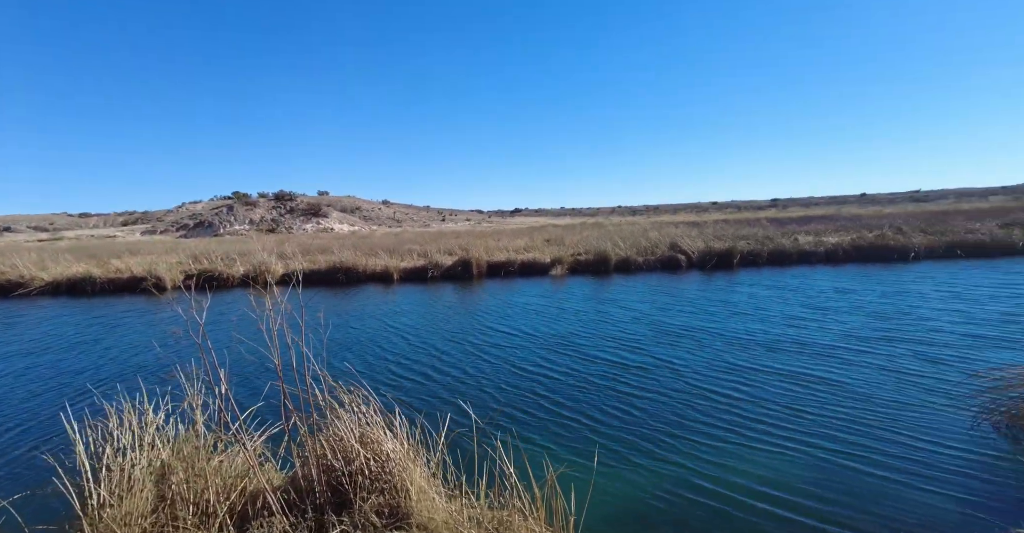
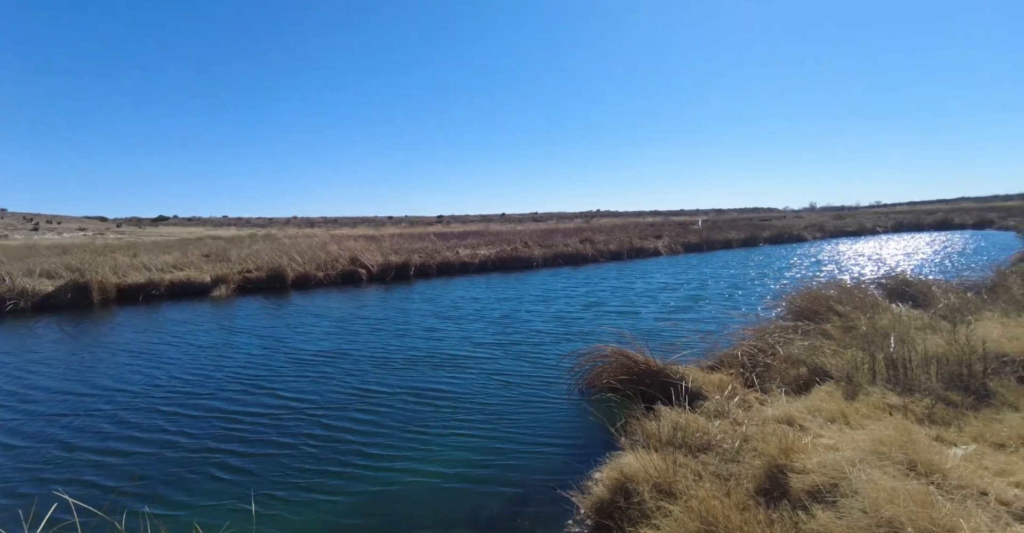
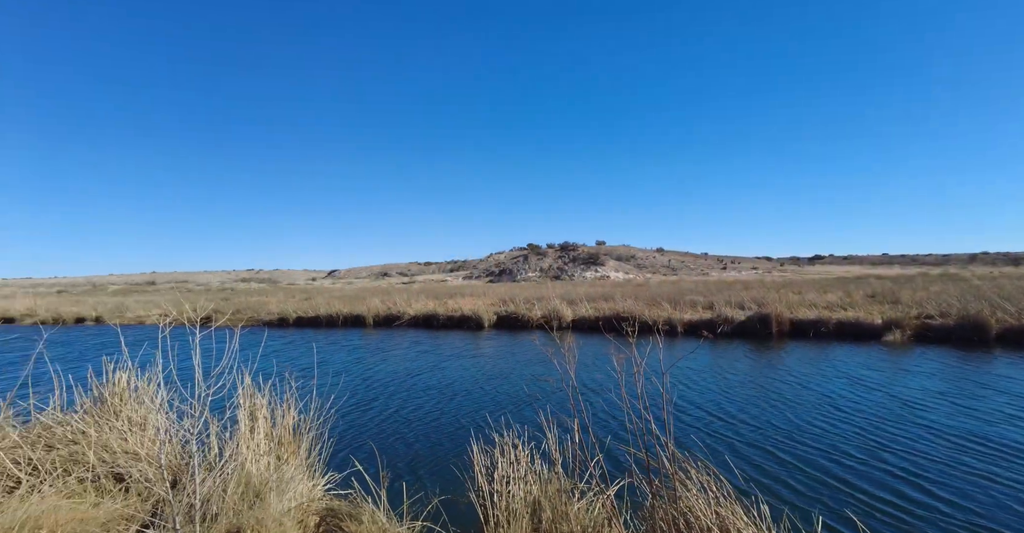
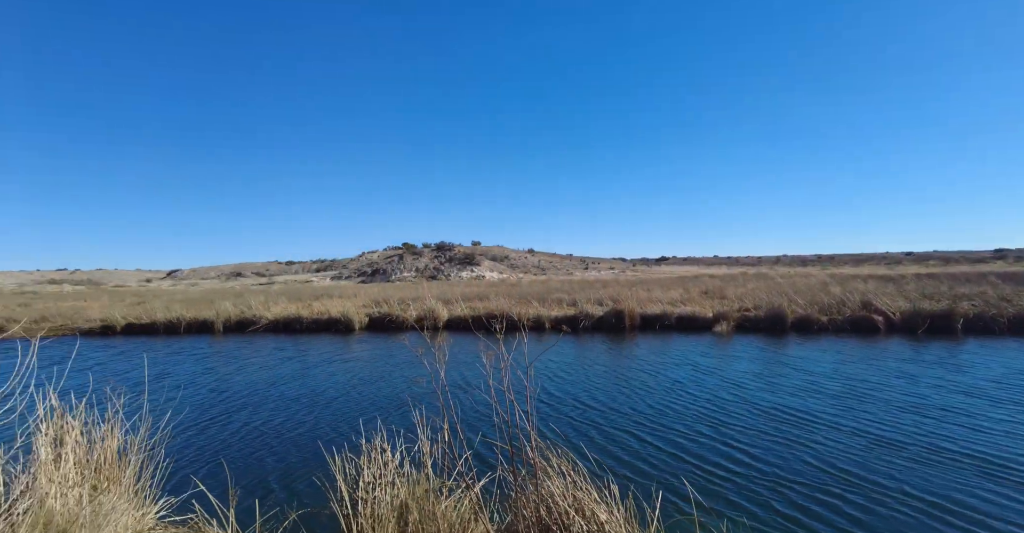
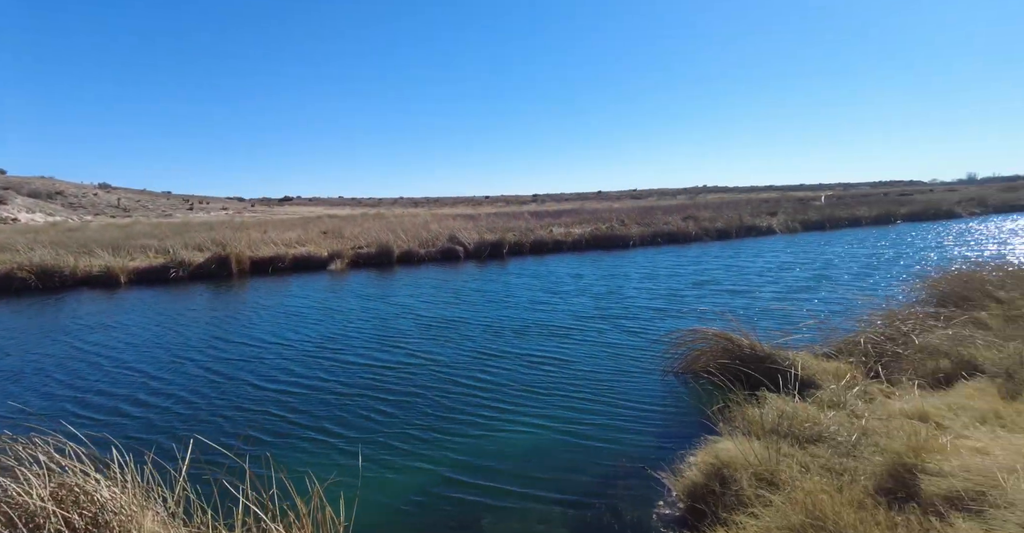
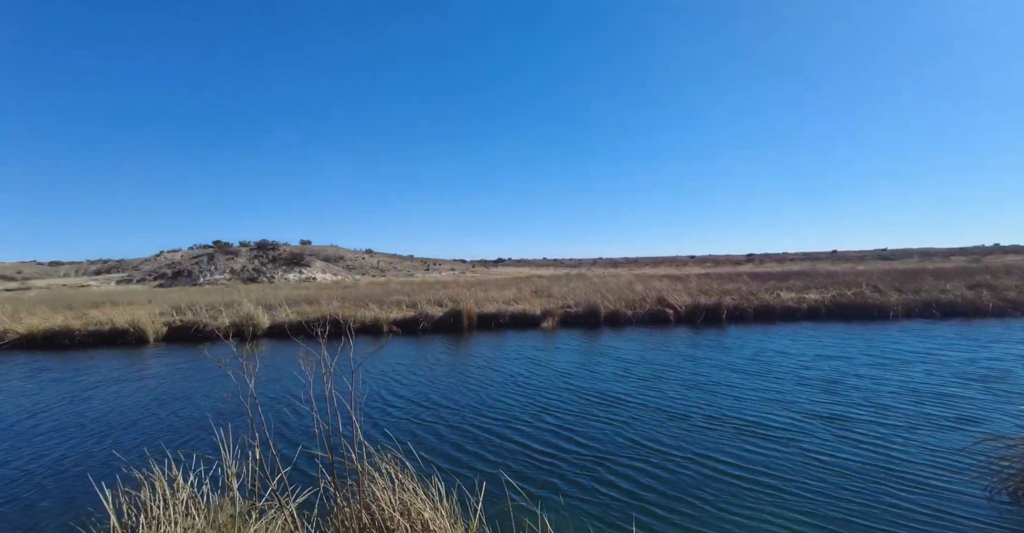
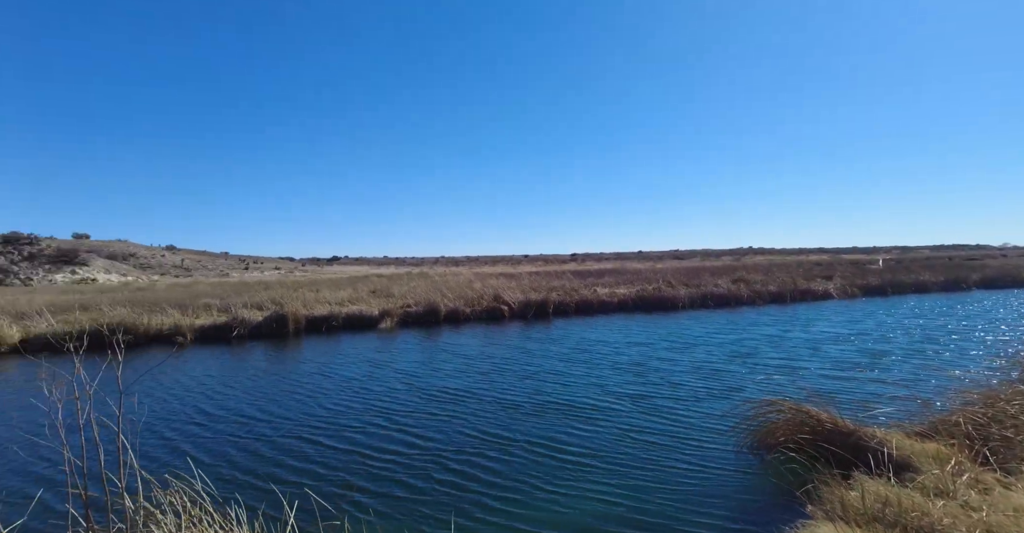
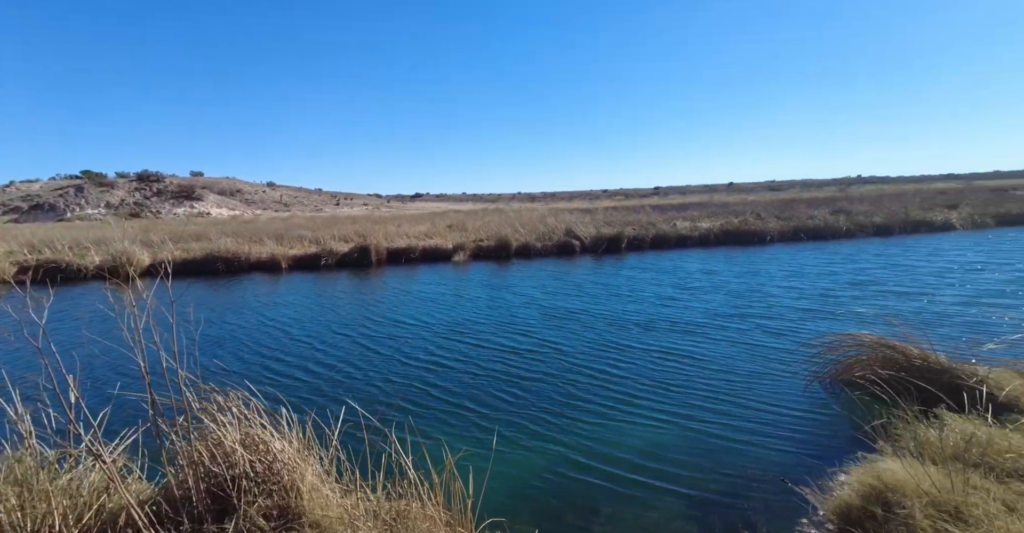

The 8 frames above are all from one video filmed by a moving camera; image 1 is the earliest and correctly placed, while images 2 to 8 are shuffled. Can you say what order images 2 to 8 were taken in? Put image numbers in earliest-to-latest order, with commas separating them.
8, 5, 2, 7, 6, 4, 3
